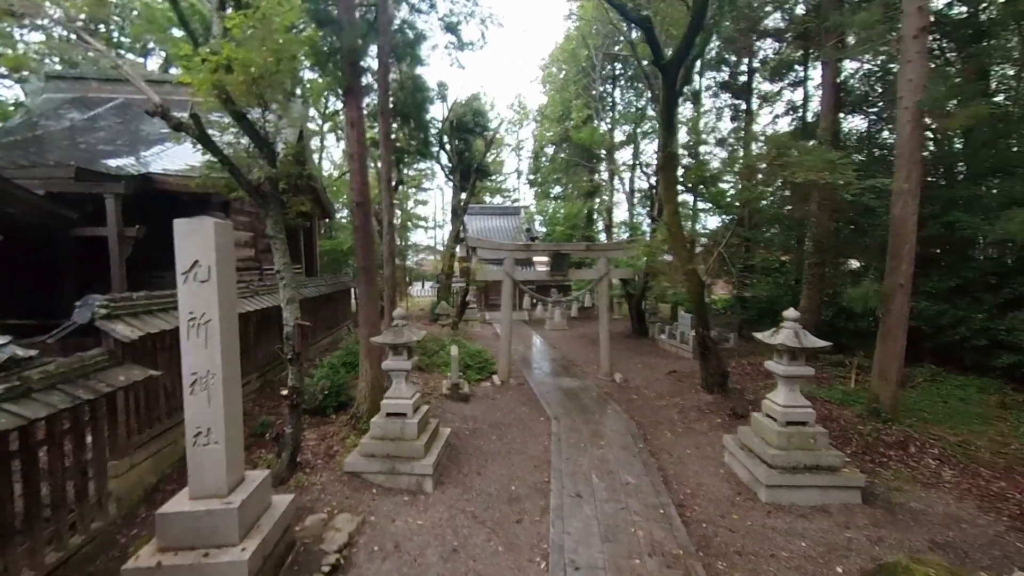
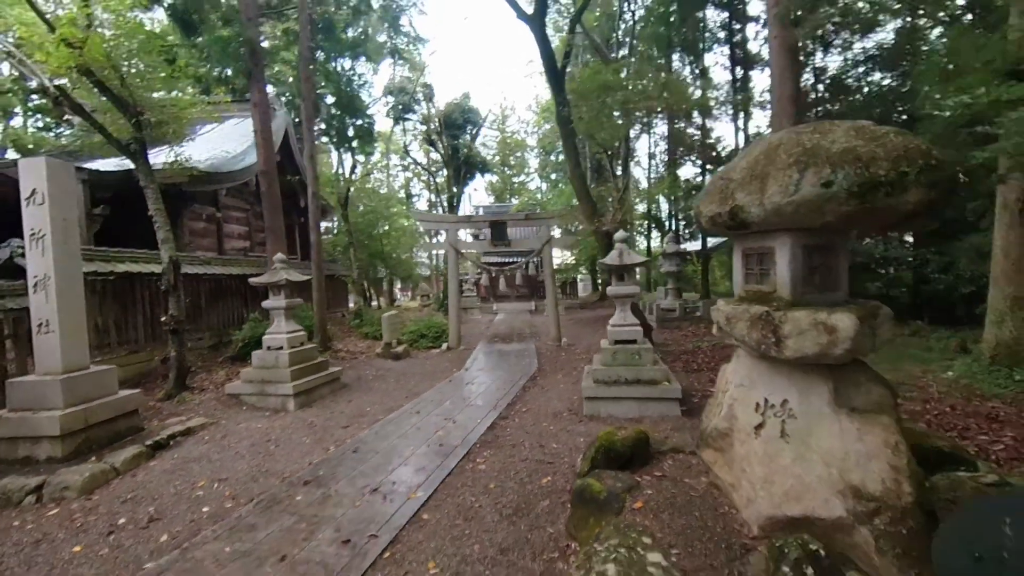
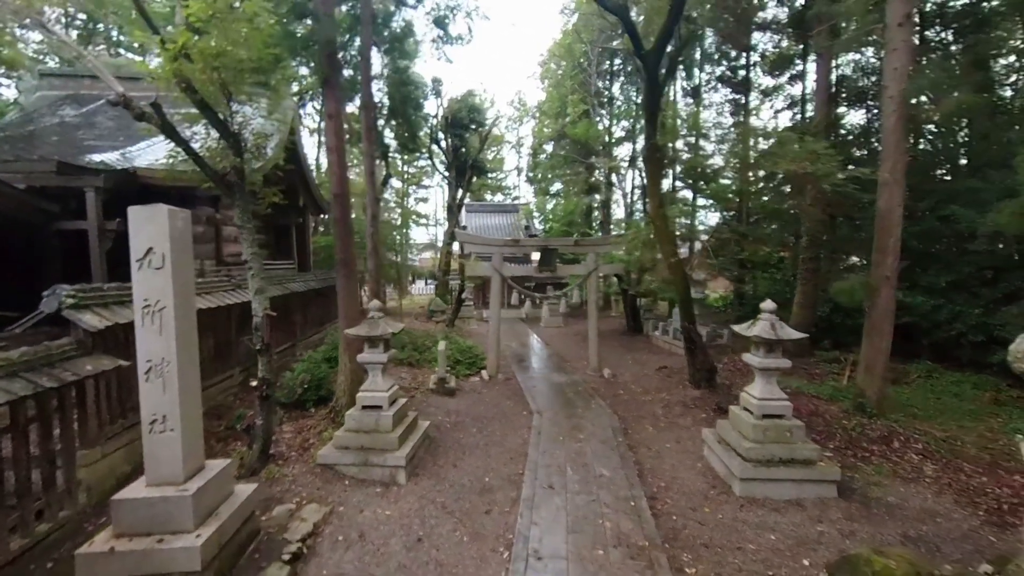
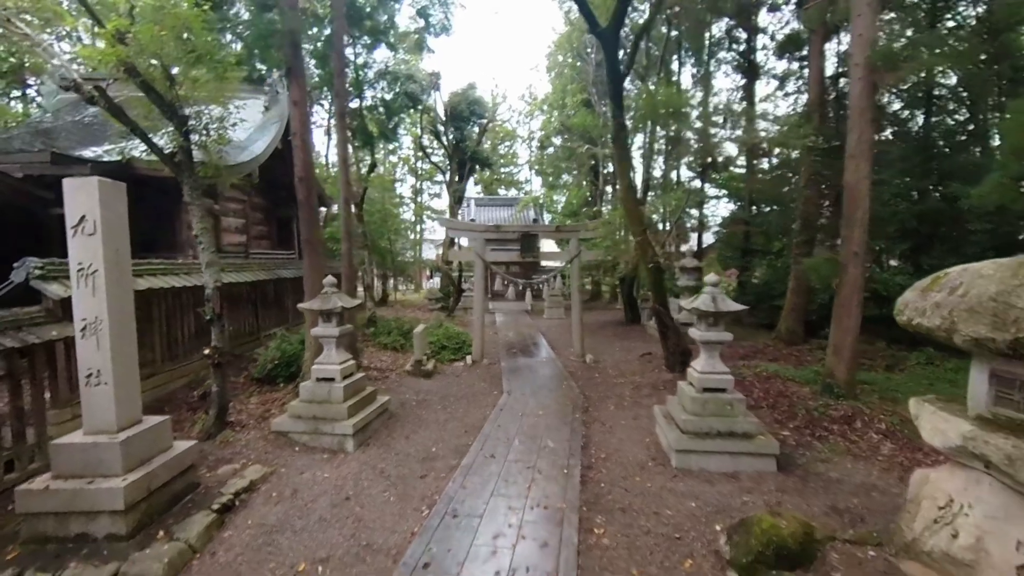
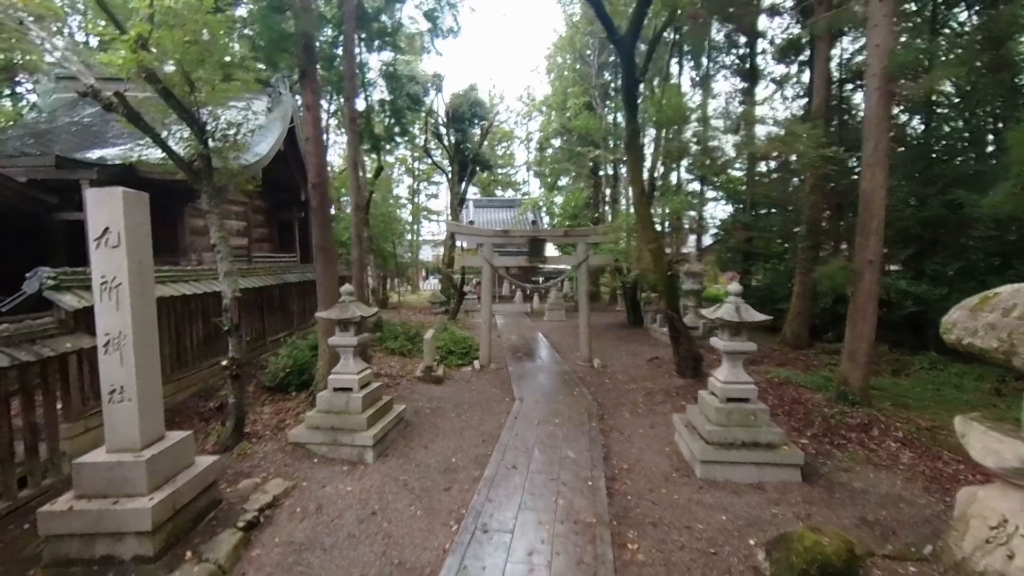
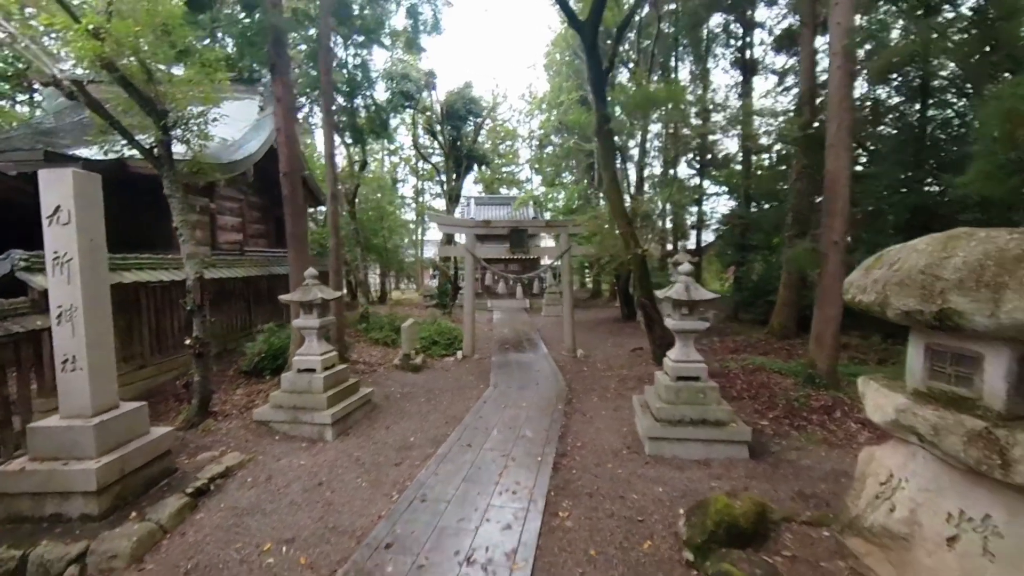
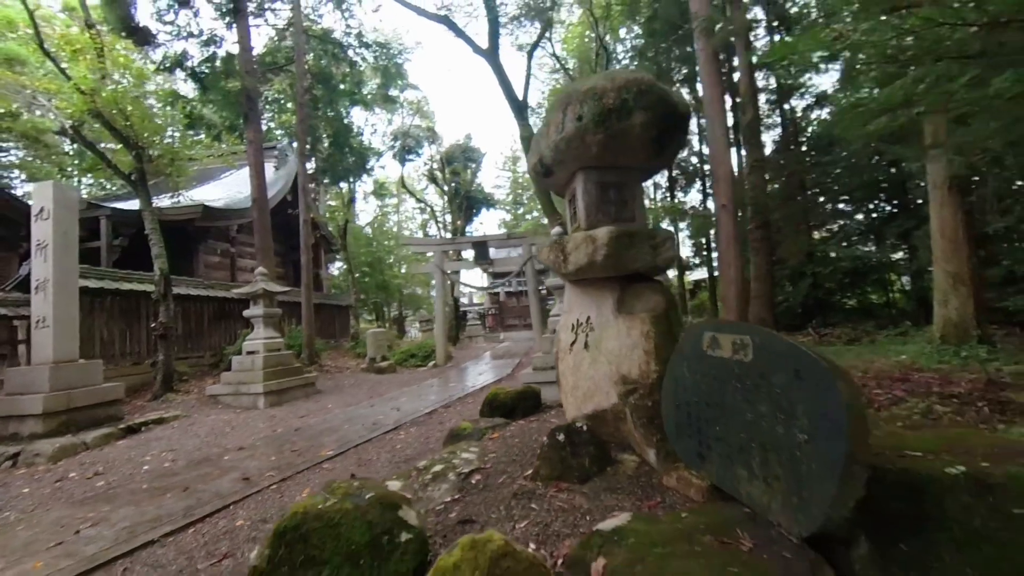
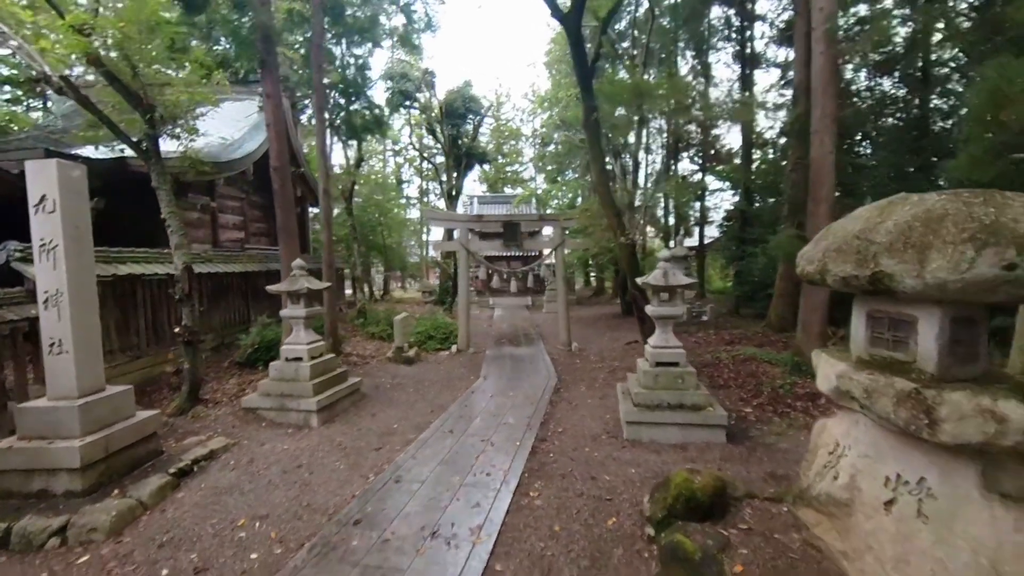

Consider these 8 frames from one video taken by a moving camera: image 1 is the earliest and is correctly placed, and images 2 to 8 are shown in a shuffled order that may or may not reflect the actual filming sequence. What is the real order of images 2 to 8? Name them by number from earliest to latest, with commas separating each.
3, 5, 4, 6, 8, 2, 7
